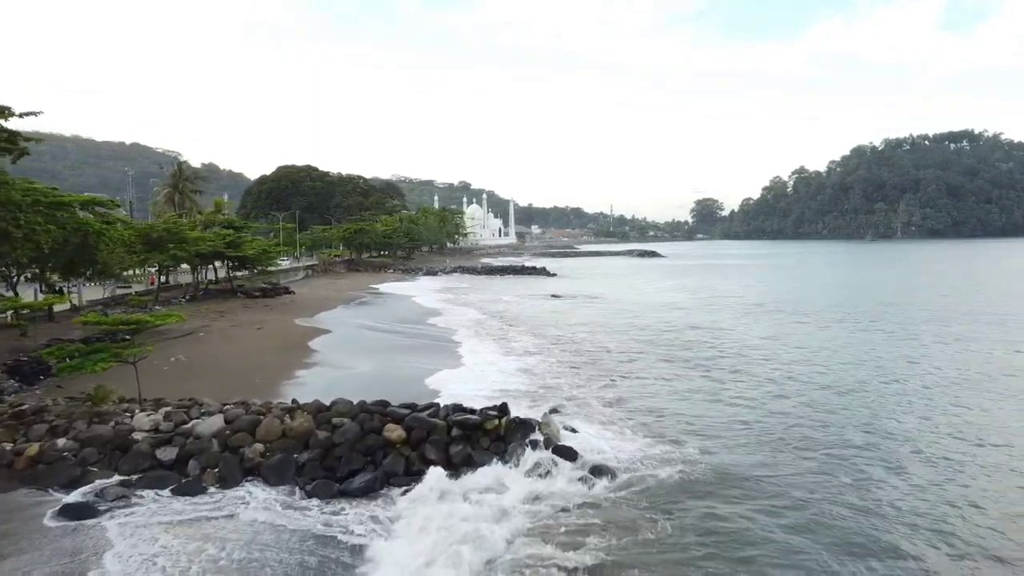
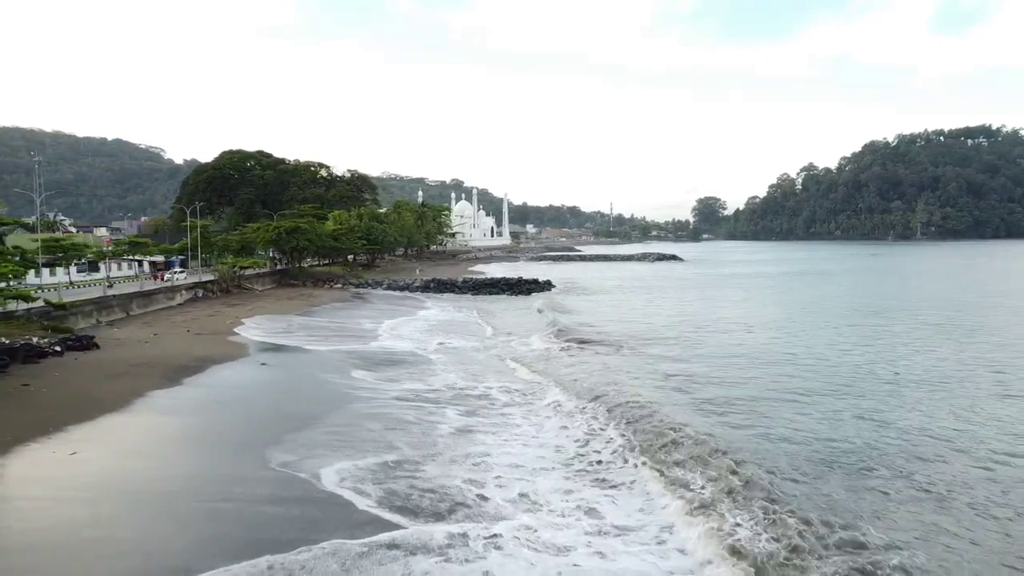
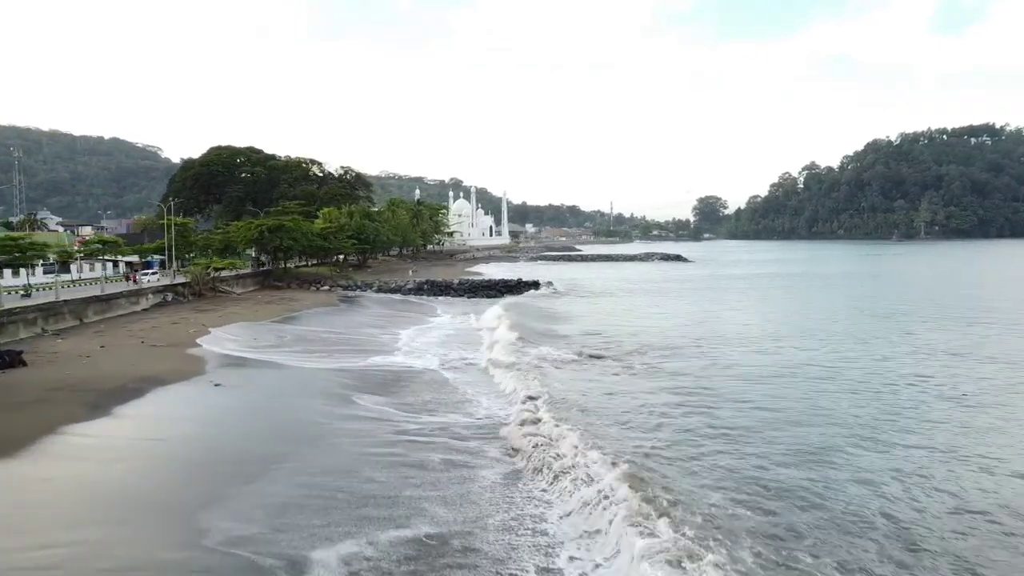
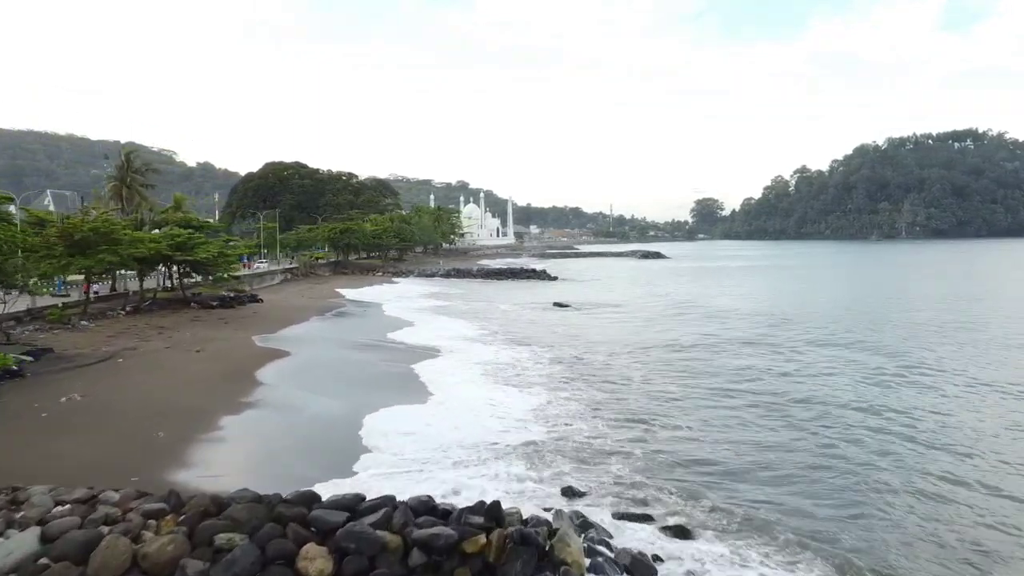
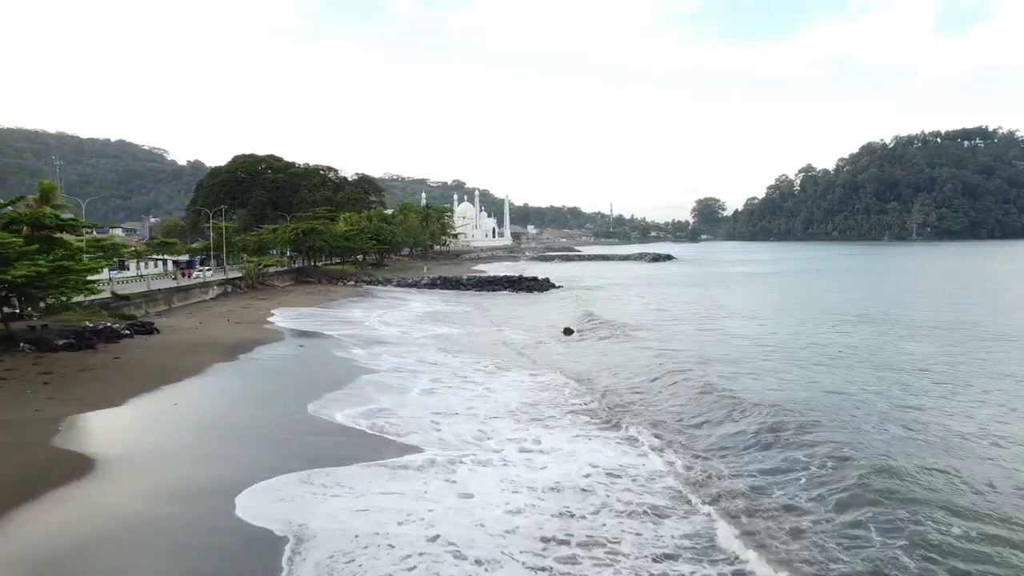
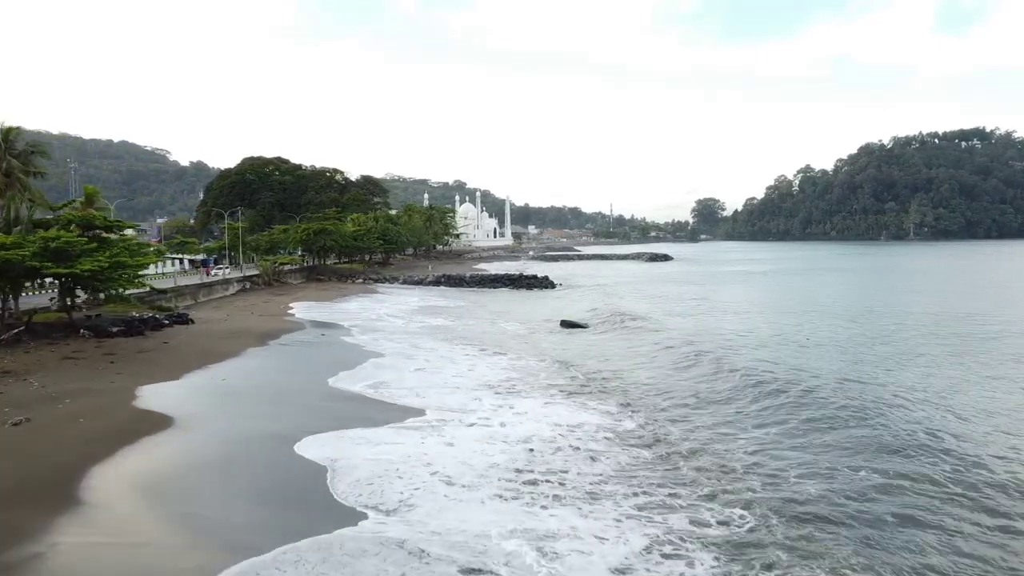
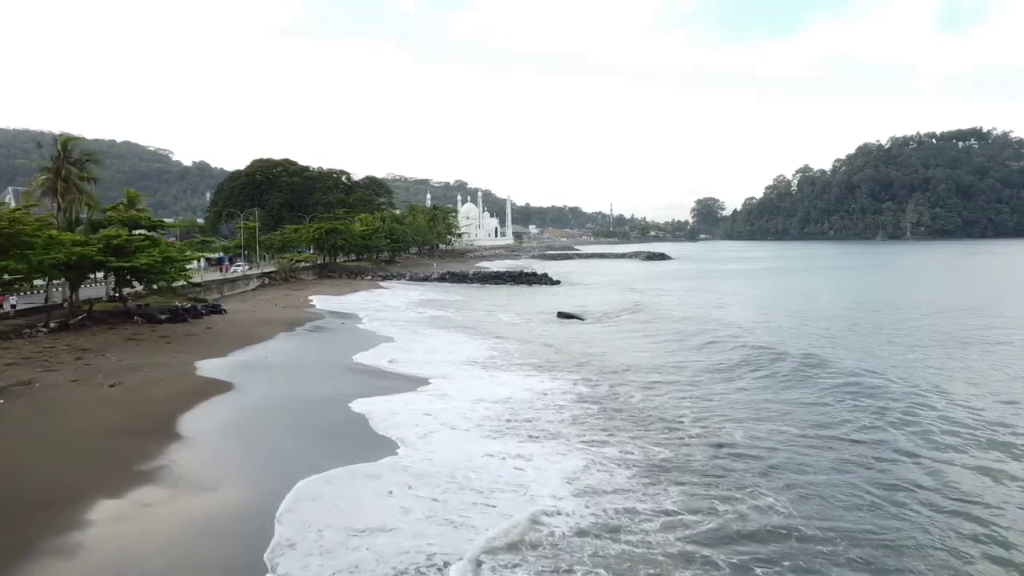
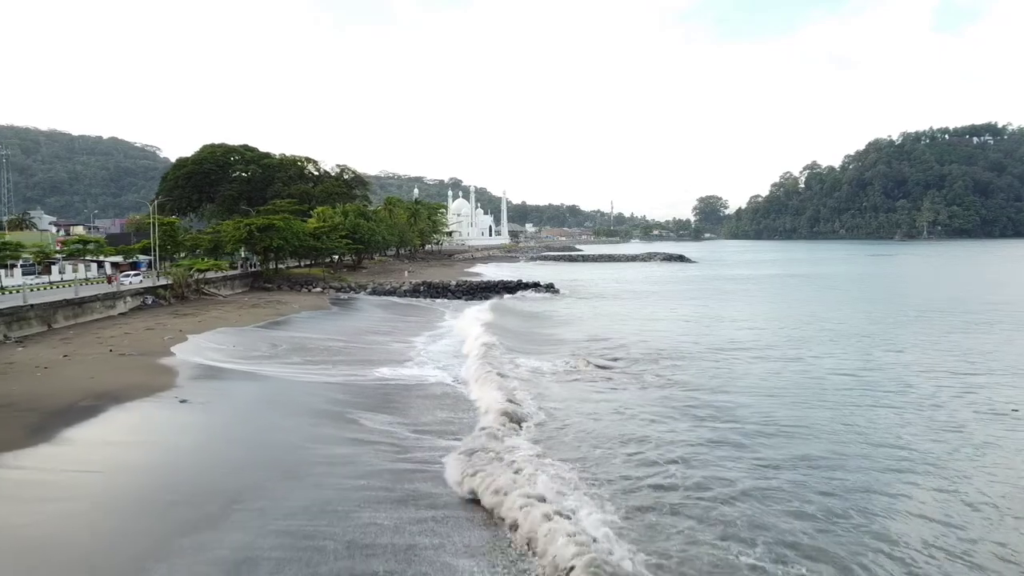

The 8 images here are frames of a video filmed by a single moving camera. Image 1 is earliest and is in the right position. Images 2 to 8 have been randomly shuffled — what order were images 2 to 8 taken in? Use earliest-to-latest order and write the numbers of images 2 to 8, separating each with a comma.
4, 7, 6, 5, 2, 3, 8
